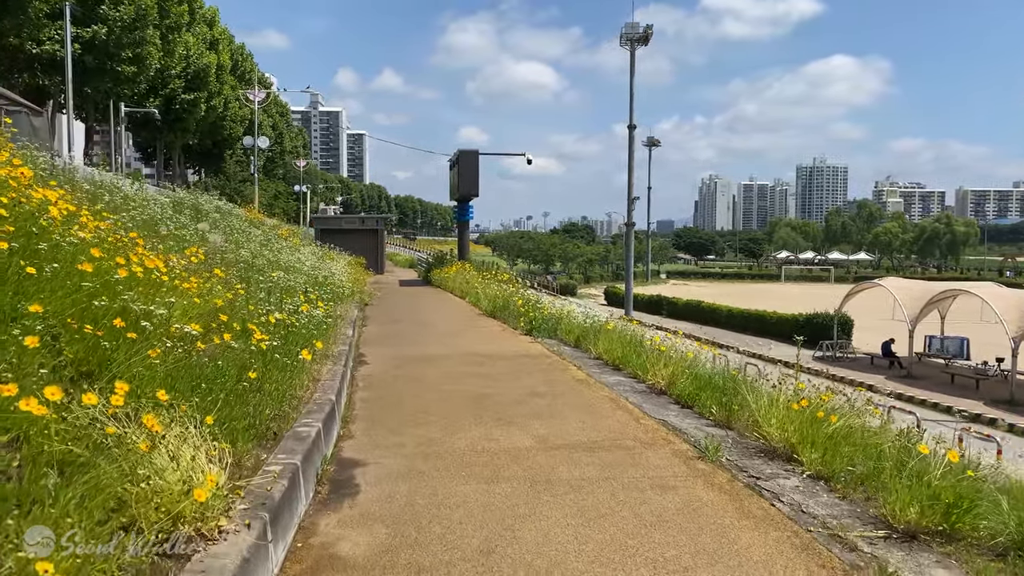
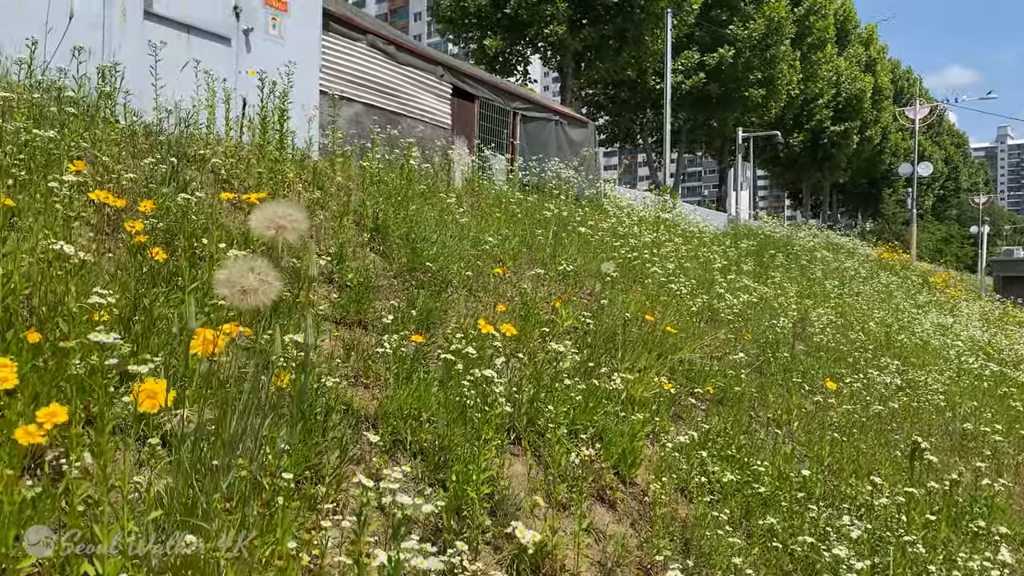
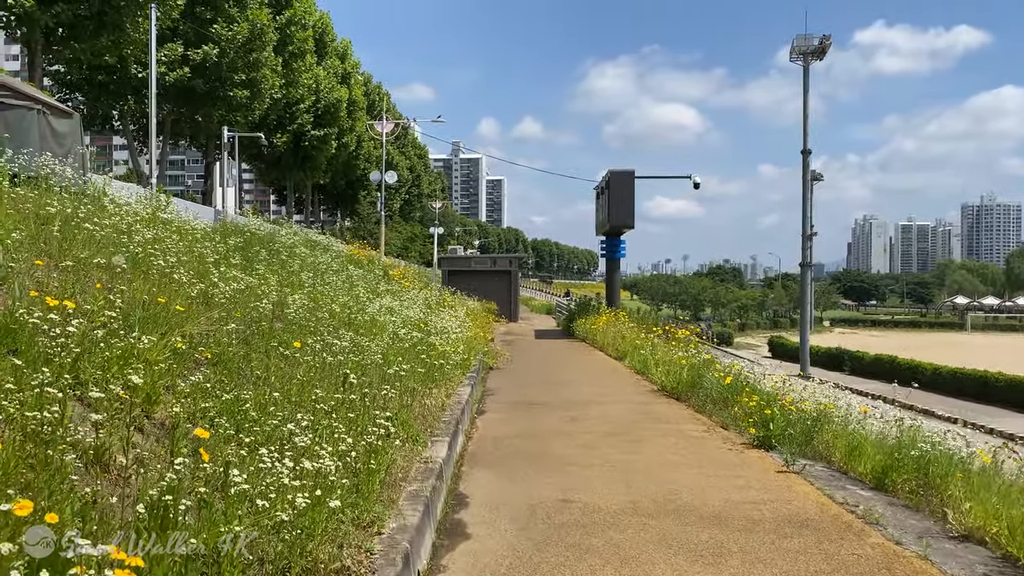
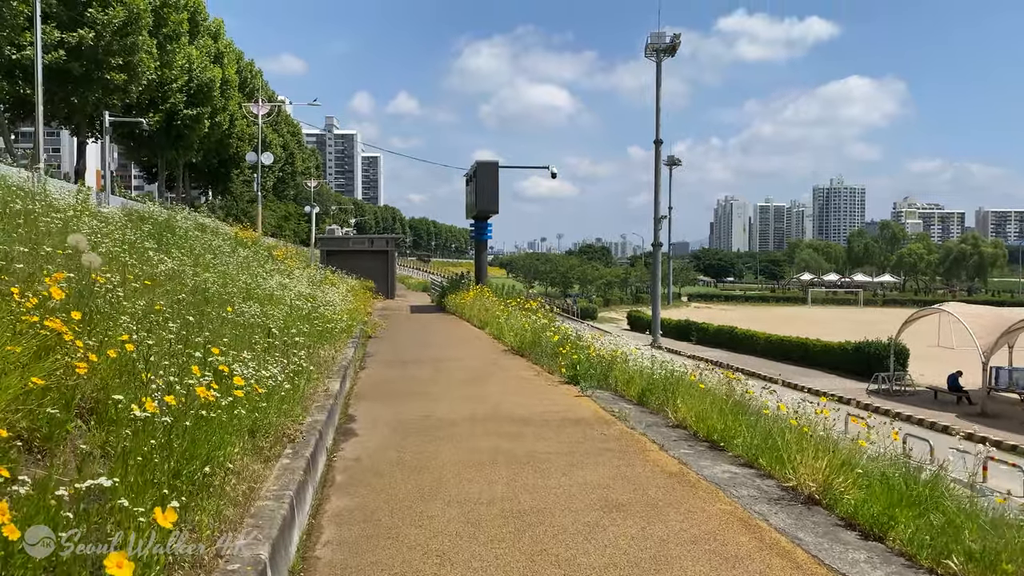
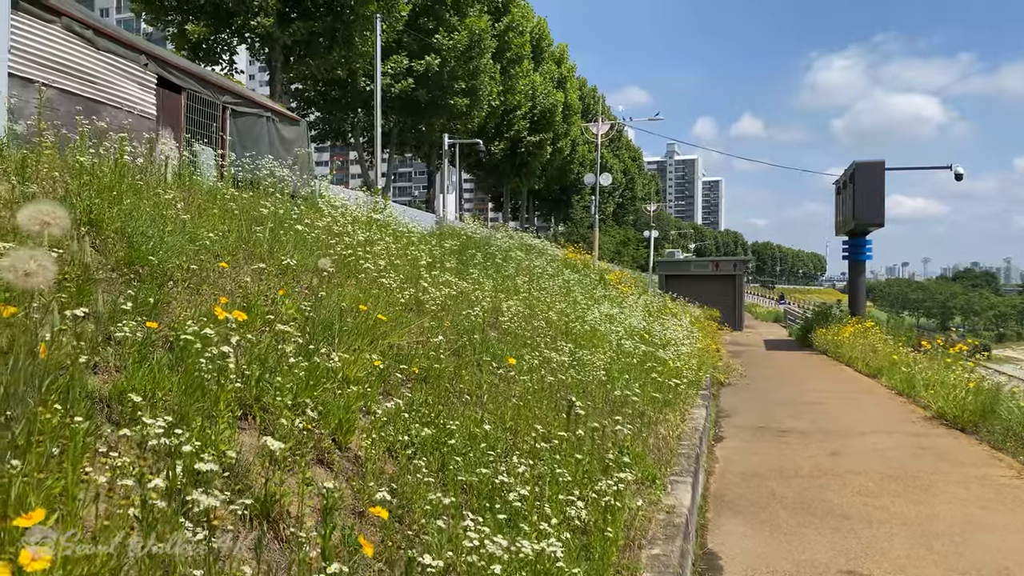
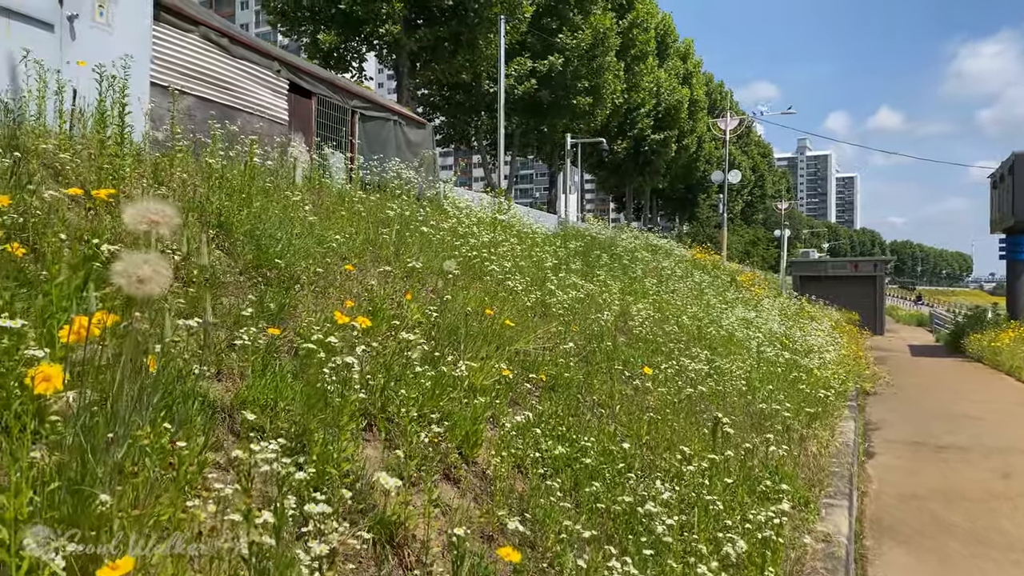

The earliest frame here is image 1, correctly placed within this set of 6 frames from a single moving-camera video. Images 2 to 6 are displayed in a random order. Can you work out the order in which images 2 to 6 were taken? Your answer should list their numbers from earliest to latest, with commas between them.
4, 3, 5, 6, 2
